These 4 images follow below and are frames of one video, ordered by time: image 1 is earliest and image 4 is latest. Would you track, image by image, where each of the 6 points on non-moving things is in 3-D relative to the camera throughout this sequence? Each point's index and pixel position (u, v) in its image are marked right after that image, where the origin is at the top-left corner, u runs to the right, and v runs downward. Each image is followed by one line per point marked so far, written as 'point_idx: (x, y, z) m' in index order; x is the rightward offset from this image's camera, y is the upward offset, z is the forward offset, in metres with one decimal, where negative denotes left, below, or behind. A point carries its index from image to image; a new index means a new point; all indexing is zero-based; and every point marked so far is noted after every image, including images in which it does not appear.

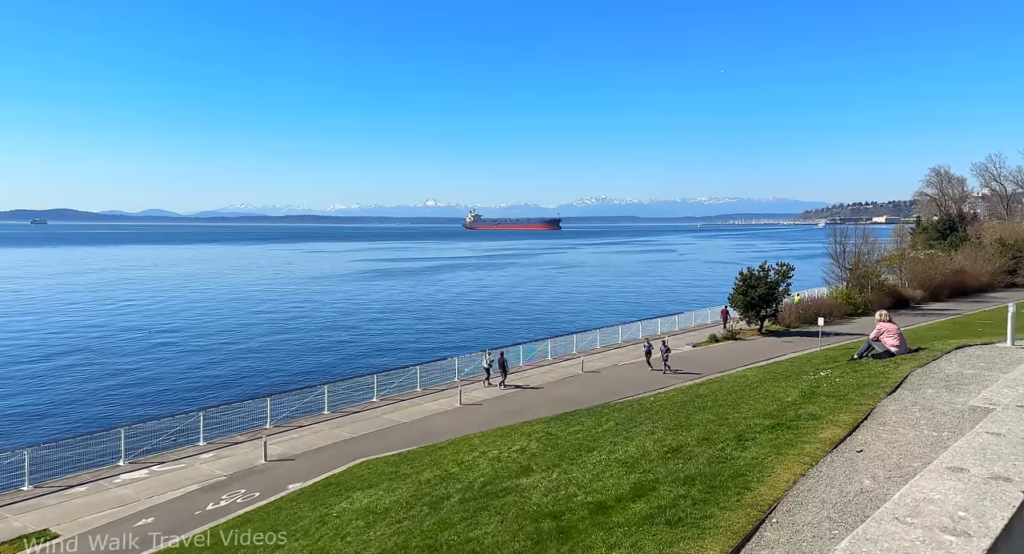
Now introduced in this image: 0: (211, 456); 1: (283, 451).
0: (-7.1, -4.2, +17.3) m
1: (-5.6, -4.3, +17.9) m
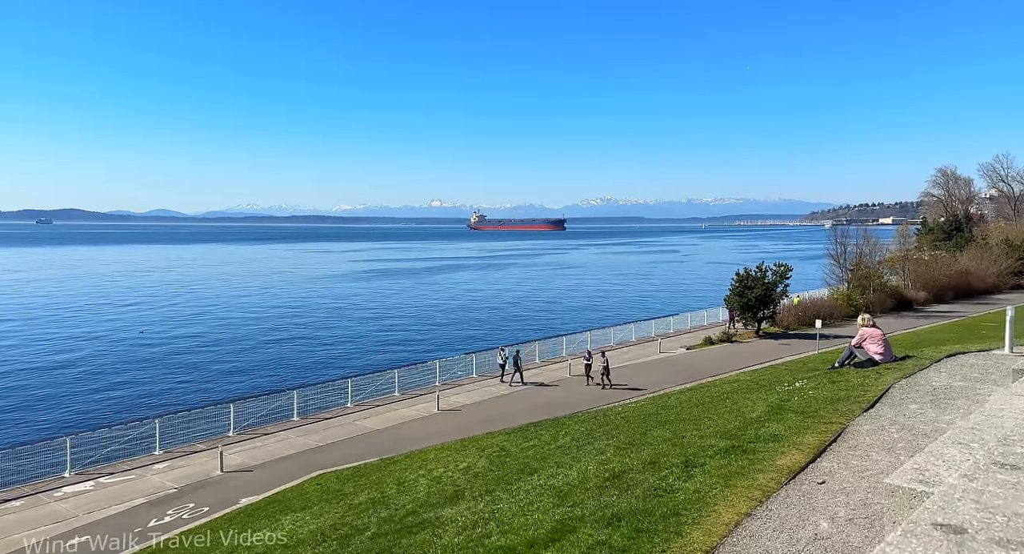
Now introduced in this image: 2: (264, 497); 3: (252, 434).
0: (-7.8, -4.2, +16.4) m
1: (-6.3, -4.3, +17.0) m
2: (-4.5, -4.0, +13.3) m
3: (-6.9, -4.1, +19.3) m
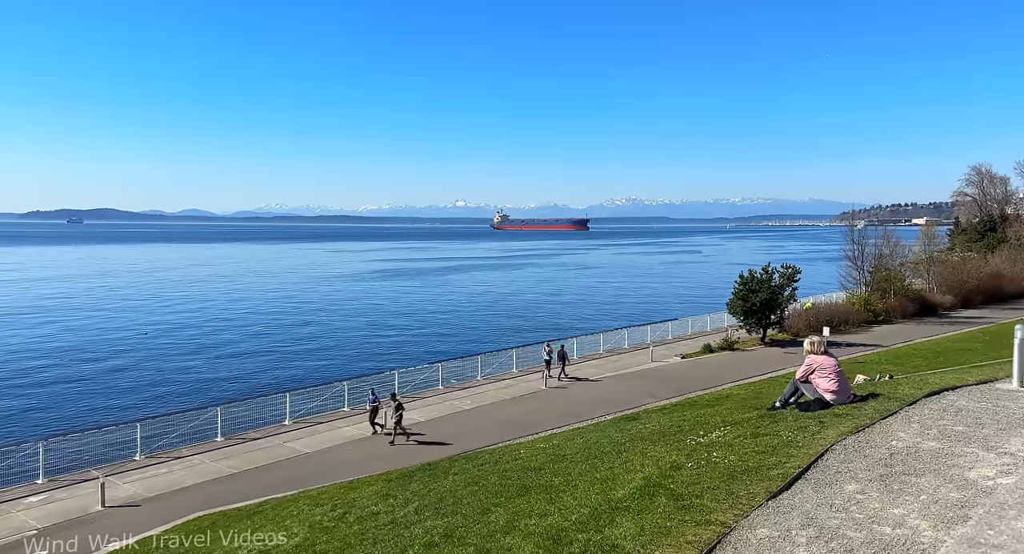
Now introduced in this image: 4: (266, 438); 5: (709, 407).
0: (-9.2, -4.3, +14.4) m
1: (-7.7, -4.4, +14.9) m
2: (-6.1, -4.1, +11.1) m
3: (-8.3, -4.3, +17.2) m
4: (-6.4, -4.2, +18.9) m
5: (+4.2, -2.5, +14.9) m
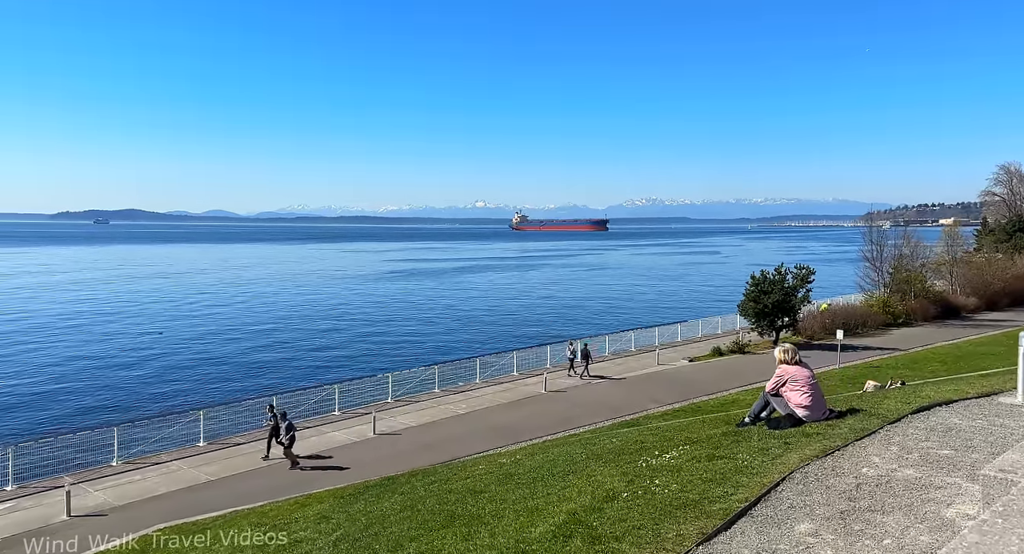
0: (-9.6, -4.4, +13.9) m
1: (-8.1, -4.4, +14.5) m
2: (-6.5, -4.1, +10.6) m
3: (-8.6, -4.3, +16.8) m
4: (-6.6, -4.2, +18.4) m
5: (+3.8, -2.6, +14.1) m
